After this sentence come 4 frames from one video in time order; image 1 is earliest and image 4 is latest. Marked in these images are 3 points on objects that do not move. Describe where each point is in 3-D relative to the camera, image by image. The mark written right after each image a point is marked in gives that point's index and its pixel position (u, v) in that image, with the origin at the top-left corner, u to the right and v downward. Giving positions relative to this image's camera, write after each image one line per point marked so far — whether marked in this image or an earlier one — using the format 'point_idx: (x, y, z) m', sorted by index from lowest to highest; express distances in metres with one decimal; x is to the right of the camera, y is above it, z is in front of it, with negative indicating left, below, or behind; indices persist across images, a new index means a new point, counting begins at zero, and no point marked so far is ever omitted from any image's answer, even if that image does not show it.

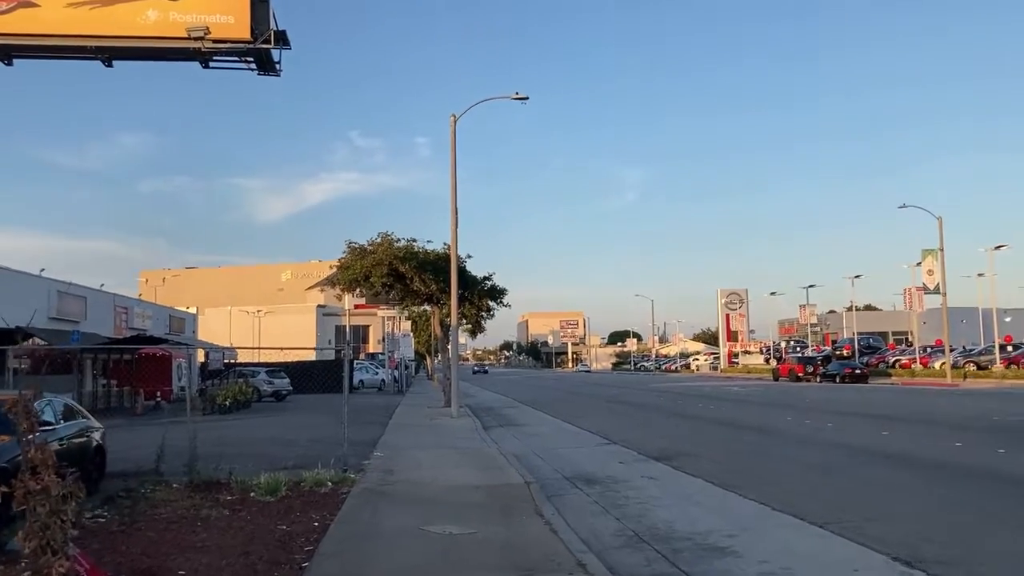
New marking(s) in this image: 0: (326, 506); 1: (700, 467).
0: (-2.3, -2.7, +11.1) m
1: (+3.1, -2.9, +14.6) m
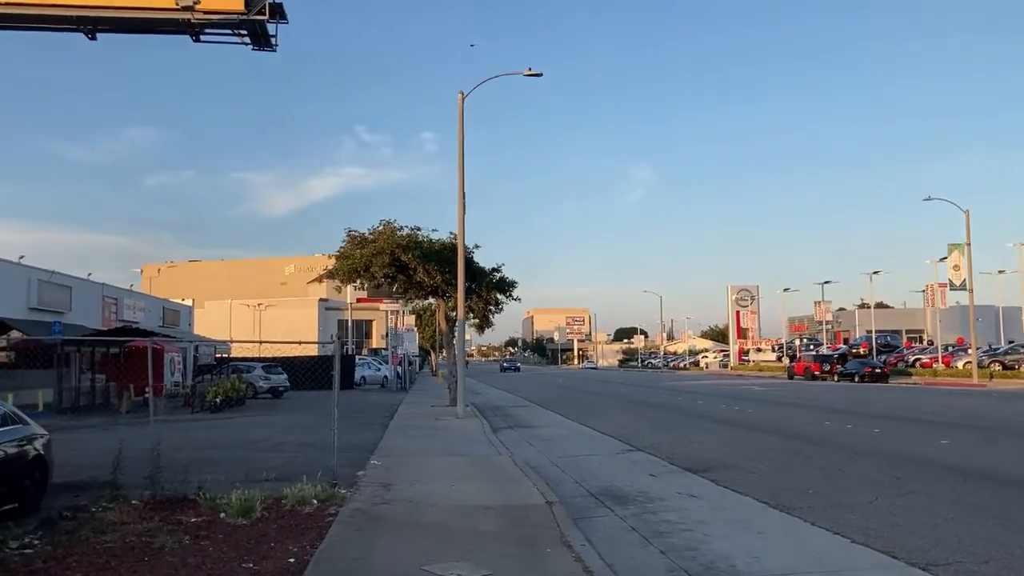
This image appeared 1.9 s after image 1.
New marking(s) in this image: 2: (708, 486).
0: (-2.1, -2.5, +9.2) m
1: (+3.3, -2.7, +12.7) m
2: (+2.7, -2.7, +12.4) m
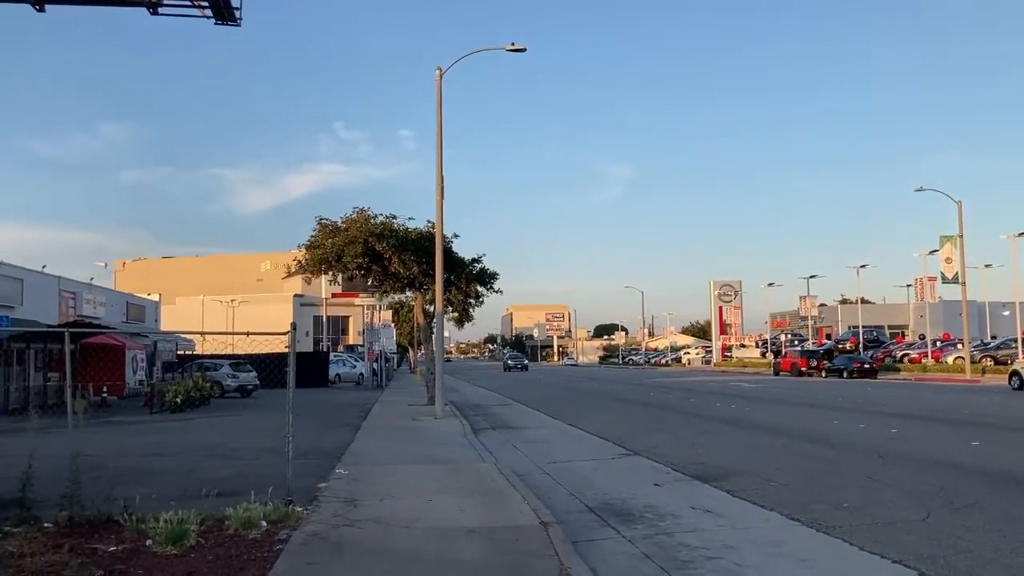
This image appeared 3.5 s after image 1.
0: (-2.2, -2.3, +7.4) m
1: (+3.1, -2.5, +11.0) m
2: (+2.5, -2.5, +10.7) m
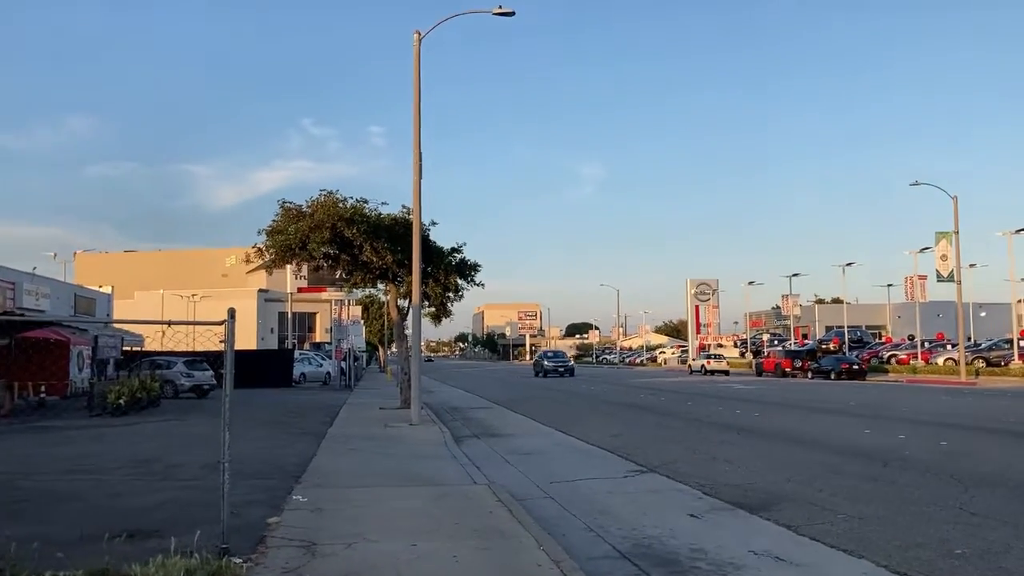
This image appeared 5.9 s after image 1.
0: (-2.0, -2.1, +4.9) m
1: (+3.2, -2.3, +8.7) m
2: (+2.6, -2.3, +8.3) m
